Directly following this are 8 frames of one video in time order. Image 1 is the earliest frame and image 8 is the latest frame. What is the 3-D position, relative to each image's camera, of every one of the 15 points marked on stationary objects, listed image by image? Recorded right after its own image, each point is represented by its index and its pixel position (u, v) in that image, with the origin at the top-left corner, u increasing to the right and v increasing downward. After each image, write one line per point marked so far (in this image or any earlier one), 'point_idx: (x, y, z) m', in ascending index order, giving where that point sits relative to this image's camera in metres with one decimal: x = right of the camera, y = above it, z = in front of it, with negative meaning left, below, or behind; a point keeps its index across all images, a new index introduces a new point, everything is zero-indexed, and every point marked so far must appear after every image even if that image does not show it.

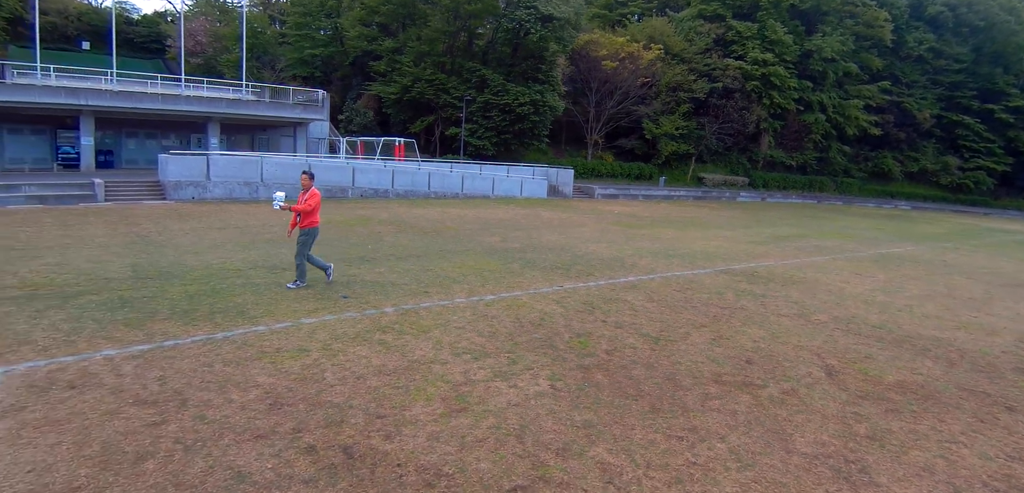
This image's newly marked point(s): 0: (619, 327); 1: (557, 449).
0: (+1.4, -1.0, +7.3) m
1: (+0.3, -1.5, +4.1) m
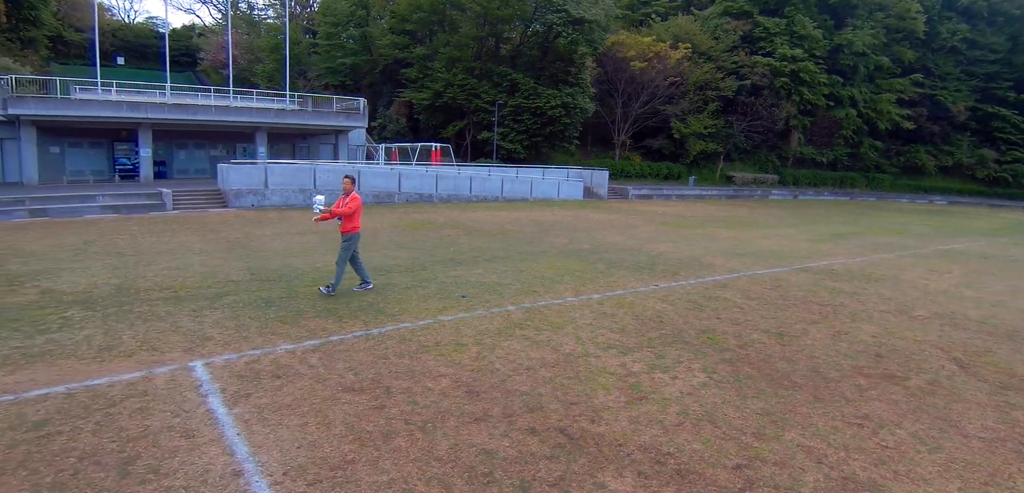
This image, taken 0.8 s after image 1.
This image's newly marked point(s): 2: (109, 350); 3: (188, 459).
0: (+3.0, -1.0, +7.6) m
1: (+1.9, -1.4, +4.4) m
2: (-4.0, -1.0, +5.9) m
3: (-2.1, -1.4, +3.8) m
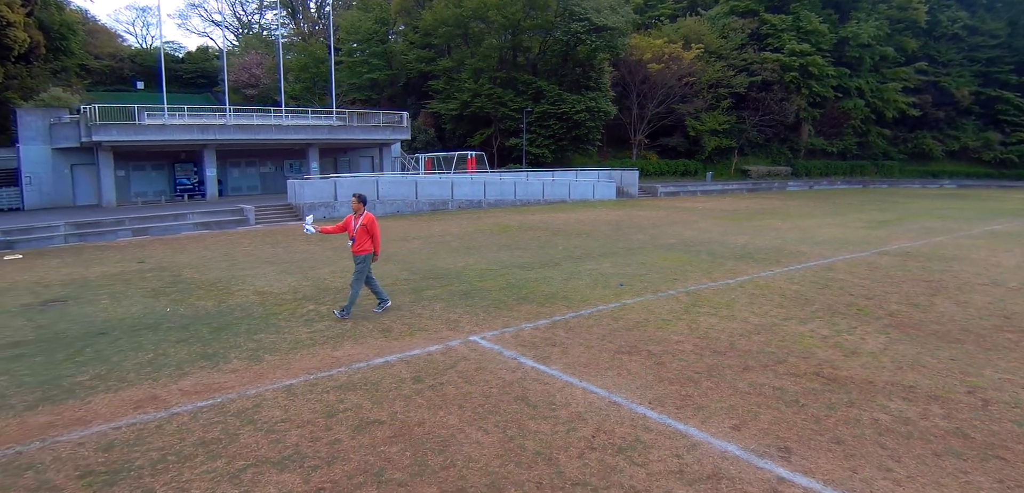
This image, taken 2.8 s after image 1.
0: (+5.5, -0.8, +8.8) m
1: (+4.4, -1.2, +5.7) m
2: (-1.5, -1.1, +7.2) m
3: (+0.5, -1.3, +5.0) m
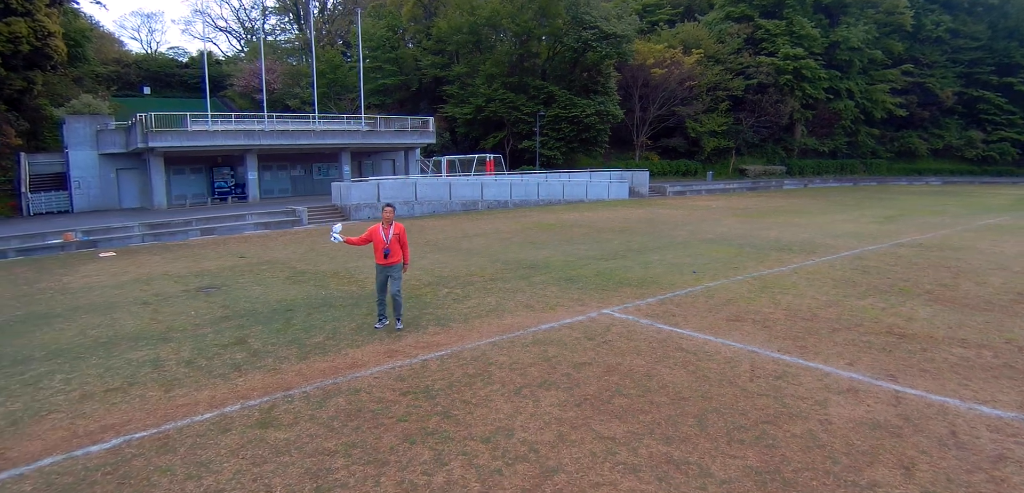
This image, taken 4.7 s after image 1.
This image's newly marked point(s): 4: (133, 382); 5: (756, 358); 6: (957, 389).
0: (+7.3, -0.6, +10.6) m
1: (+6.3, -1.1, +7.4) m
2: (+0.3, -0.9, +8.8) m
3: (+2.3, -1.2, +6.7) m
4: (-4.2, -1.5, +6.3) m
5: (+2.7, -1.2, +6.4) m
6: (+4.2, -1.4, +5.5) m
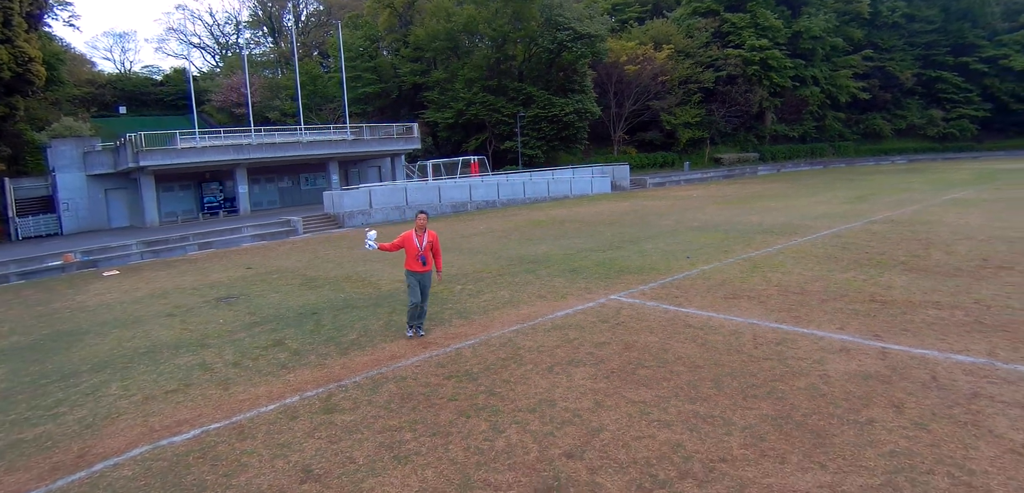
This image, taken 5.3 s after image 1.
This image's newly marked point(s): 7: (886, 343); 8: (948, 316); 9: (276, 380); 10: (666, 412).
0: (+7.5, -0.2, +11.5) m
1: (+6.6, -0.6, +8.3) m
2: (+0.6, -0.8, +9.5) m
3: (+2.6, -1.0, +7.4) m
4: (-3.9, -1.6, +6.8) m
5: (+3.0, -1.0, +7.1) m
6: (+4.6, -1.0, +6.2) m
7: (+4.1, -1.1, +6.3) m
8: (+5.4, -0.9, +7.1) m
9: (-2.7, -1.5, +6.6) m
10: (+1.4, -1.4, +5.0) m
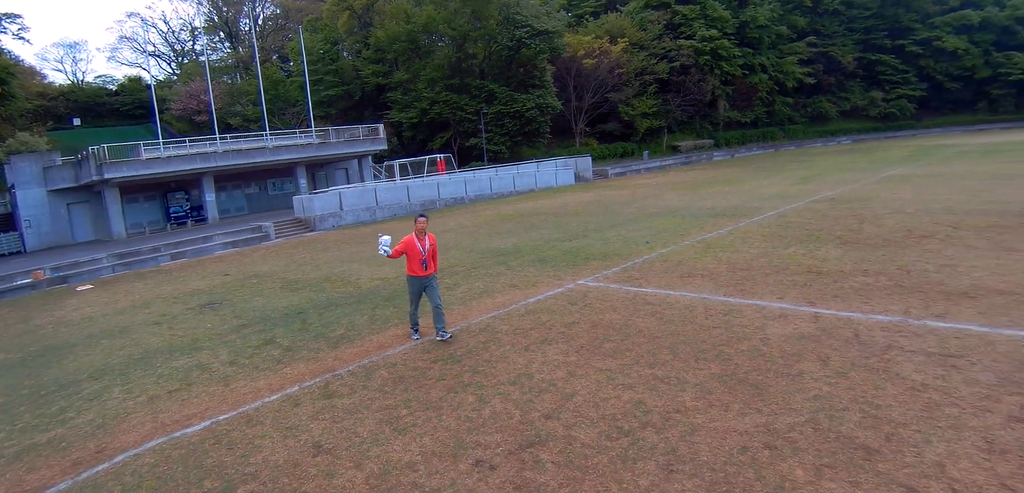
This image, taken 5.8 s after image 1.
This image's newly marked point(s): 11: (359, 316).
0: (+6.9, +0.3, +12.5) m
1: (+6.2, -0.2, +9.3) m
2: (+0.1, -0.7, +10.1) m
3: (+2.3, -0.7, +8.2) m
4: (-4.1, -1.7, +7.3) m
5: (+2.7, -0.8, +7.9) m
6: (+4.3, -0.7, +7.1) m
7: (+3.8, -0.8, +7.2) m
8: (+5.1, -0.5, +8.0) m
9: (-3.0, -1.6, +7.1) m
10: (+1.2, -1.3, +5.7) m
11: (-2.5, -1.1, +9.2) m
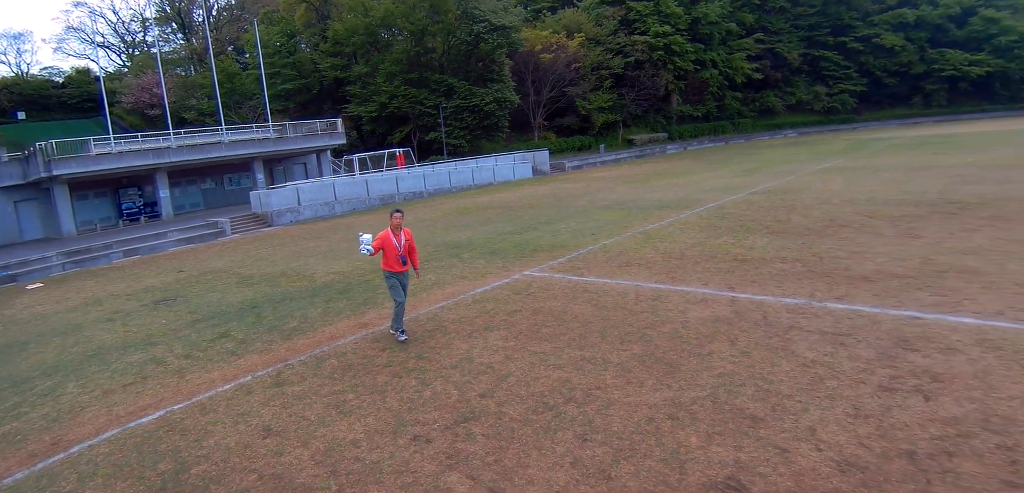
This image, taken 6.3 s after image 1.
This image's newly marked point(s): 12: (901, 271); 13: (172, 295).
0: (+5.8, +0.6, +13.3) m
1: (+5.3, 0.0, +10.1) m
2: (-0.8, -0.6, +10.6) m
3: (+1.5, -0.6, +8.8) m
4: (-4.8, -1.7, +7.5) m
5: (+1.9, -0.6, +8.5) m
6: (+3.6, -0.6, +7.8) m
7: (+3.1, -0.6, +7.9) m
8: (+4.3, -0.3, +8.8) m
9: (-3.7, -1.6, +7.4) m
10: (+0.5, -1.2, +6.3) m
11: (-3.3, -1.1, +9.5) m
12: (+5.6, -0.3, +8.2) m
13: (-7.4, -1.1, +12.4) m
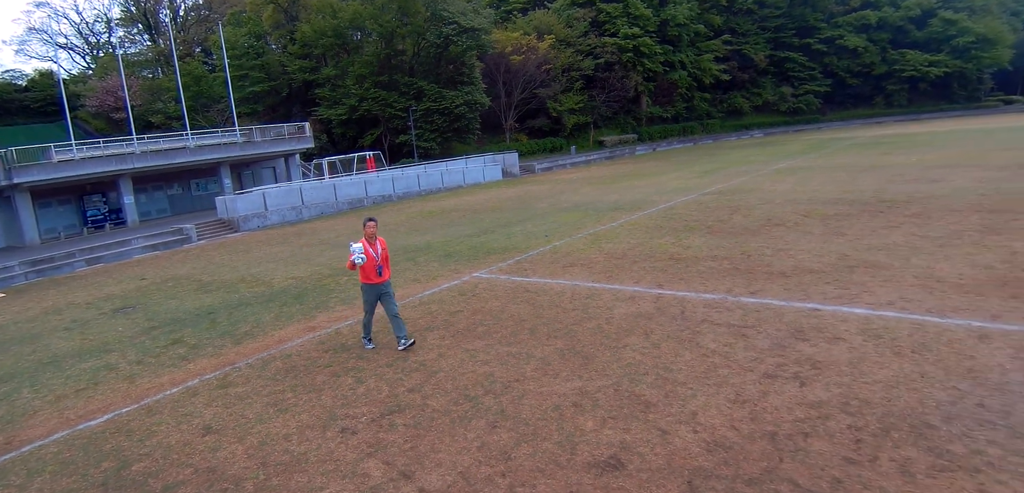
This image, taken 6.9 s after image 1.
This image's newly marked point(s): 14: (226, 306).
0: (+4.7, +0.6, +13.9) m
1: (+4.3, 0.0, +10.7) m
2: (-1.8, -0.6, +11.0) m
3: (+0.6, -0.6, +9.3) m
4: (-5.7, -1.8, +7.8) m
5: (+1.0, -0.7, +9.0) m
6: (+2.7, -0.6, +8.4) m
7: (+2.2, -0.6, +8.4) m
8: (+3.4, -0.3, +9.4) m
9: (-4.5, -1.7, +7.7) m
10: (-0.3, -1.3, +6.7) m
11: (-4.2, -1.2, +9.9) m
12: (+4.7, -0.3, +8.8) m
13: (-8.4, -1.3, +12.6) m
14: (-5.4, -1.2, +10.9) m
